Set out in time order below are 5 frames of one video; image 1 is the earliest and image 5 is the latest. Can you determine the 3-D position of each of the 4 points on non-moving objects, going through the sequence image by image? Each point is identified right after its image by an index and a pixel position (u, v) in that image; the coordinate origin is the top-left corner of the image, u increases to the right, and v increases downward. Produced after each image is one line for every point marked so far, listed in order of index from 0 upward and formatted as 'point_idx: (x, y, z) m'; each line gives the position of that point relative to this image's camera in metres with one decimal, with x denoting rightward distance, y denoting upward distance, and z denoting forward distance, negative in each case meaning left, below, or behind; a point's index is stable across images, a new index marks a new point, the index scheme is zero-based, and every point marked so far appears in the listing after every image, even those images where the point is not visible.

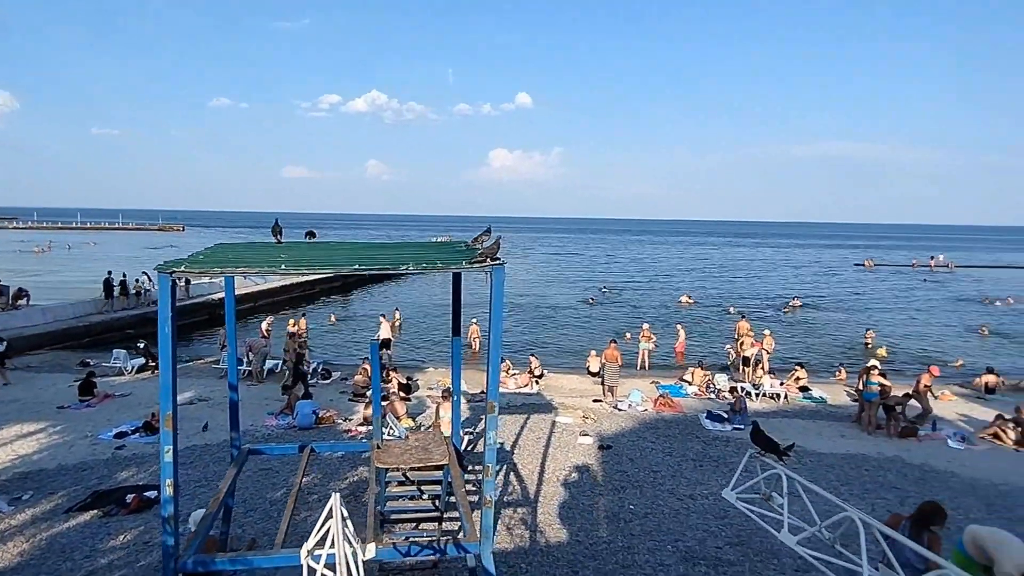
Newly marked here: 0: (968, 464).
0: (+9.4, -3.6, +11.9) m
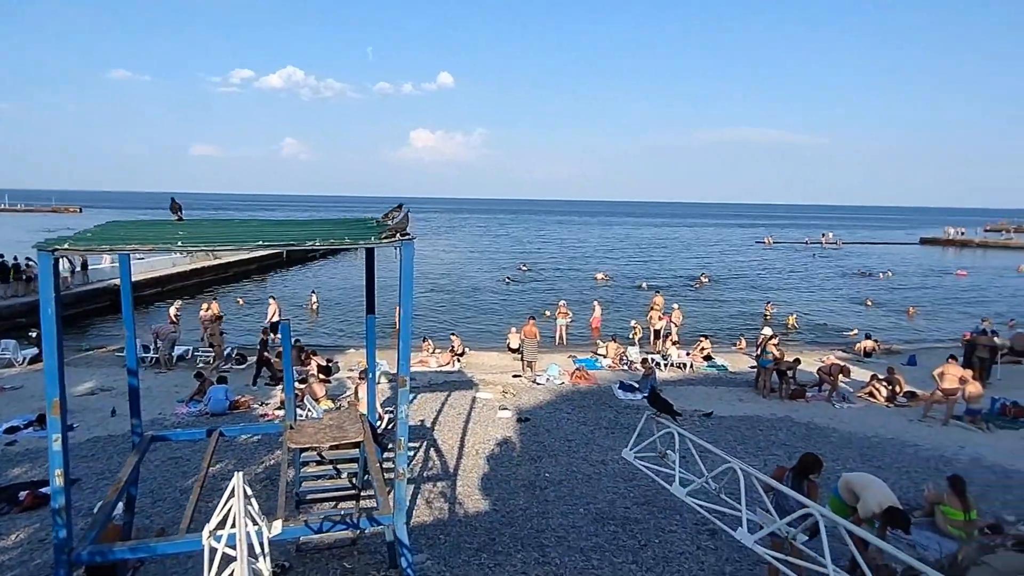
0: (+7.6, -3.0, +13.2) m
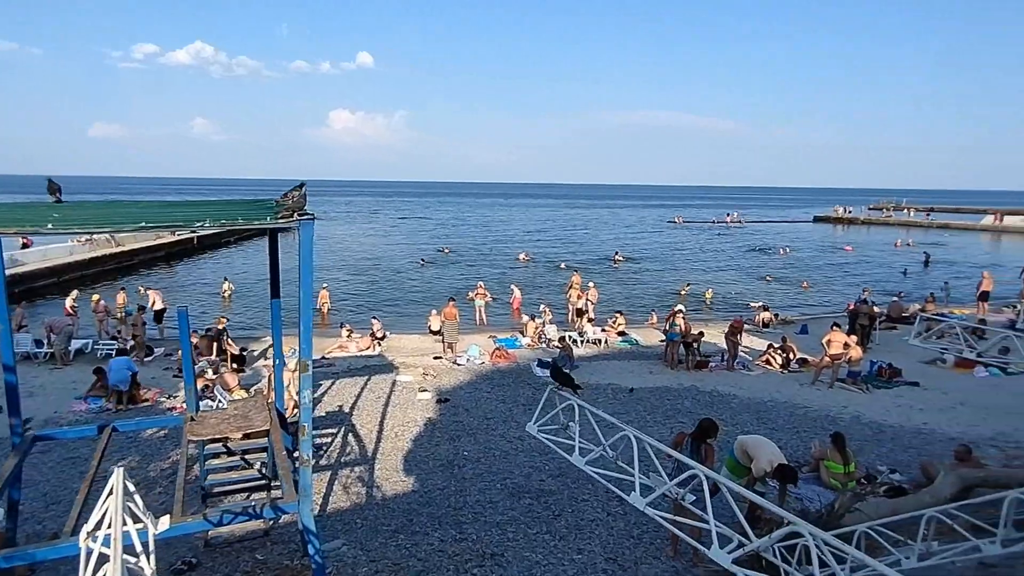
0: (+5.7, -2.4, +14.1) m
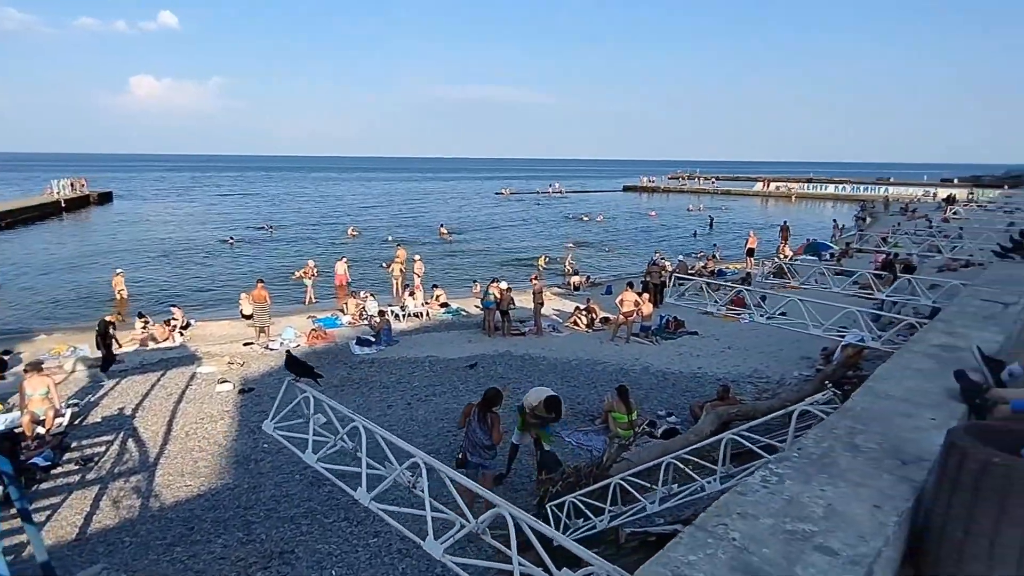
0: (+1.1, -1.5, +14.8) m
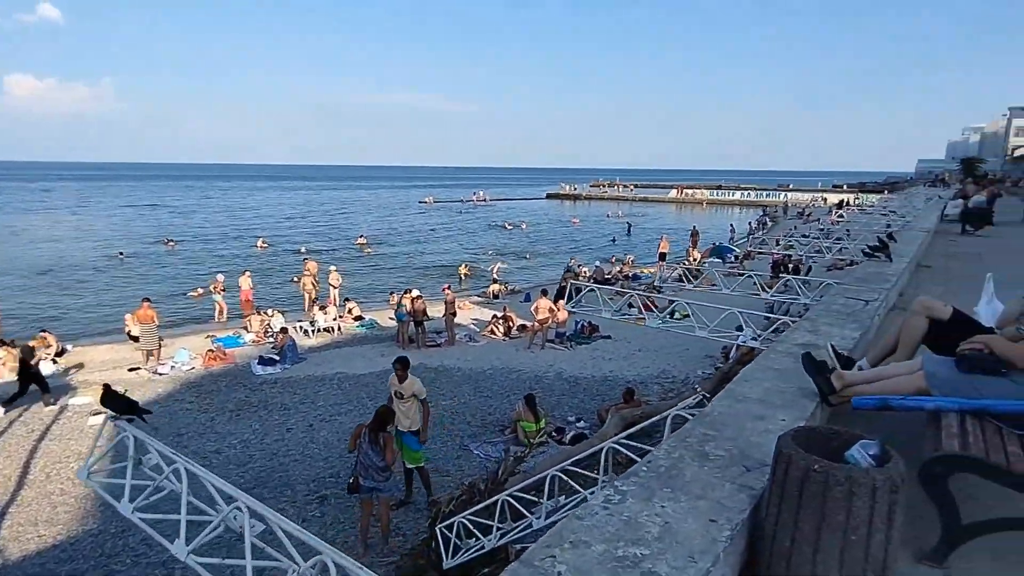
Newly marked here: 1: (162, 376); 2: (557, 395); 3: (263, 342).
0: (-1.1, -1.8, +14.5) m
1: (-8.8, -2.2, +14.6) m
2: (+0.9, -2.2, +11.9) m
3: (-7.2, -1.6, +16.8) m
